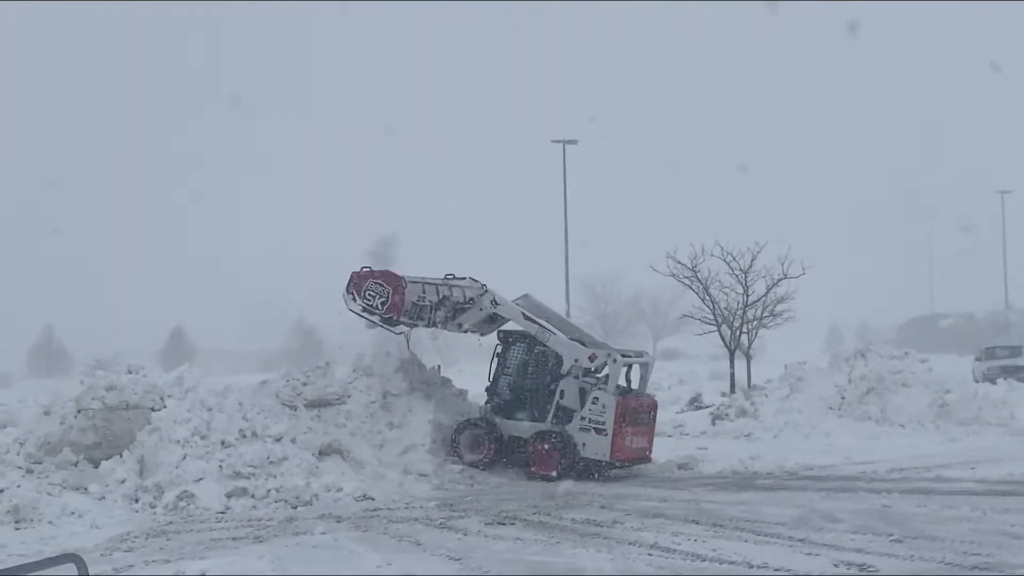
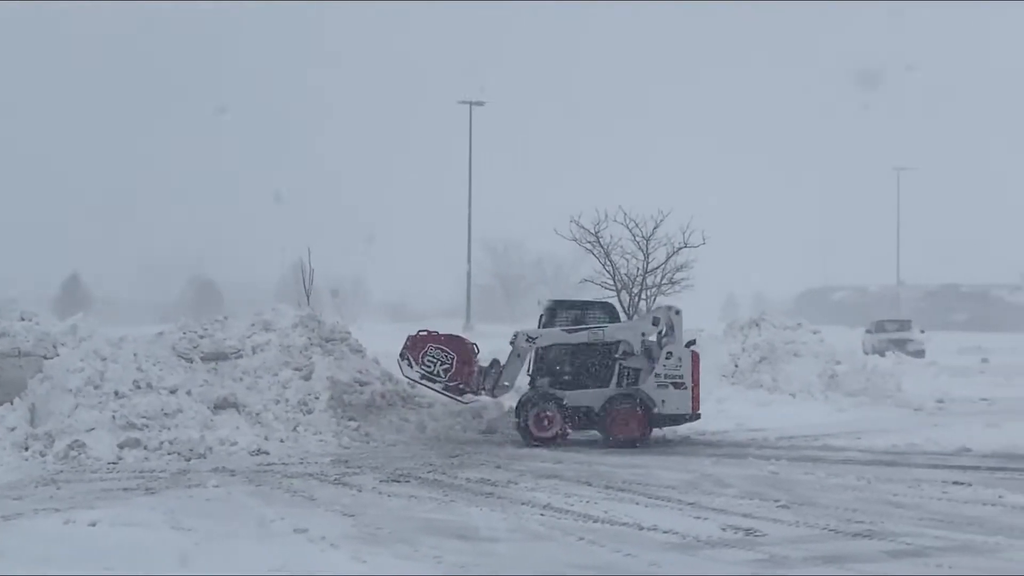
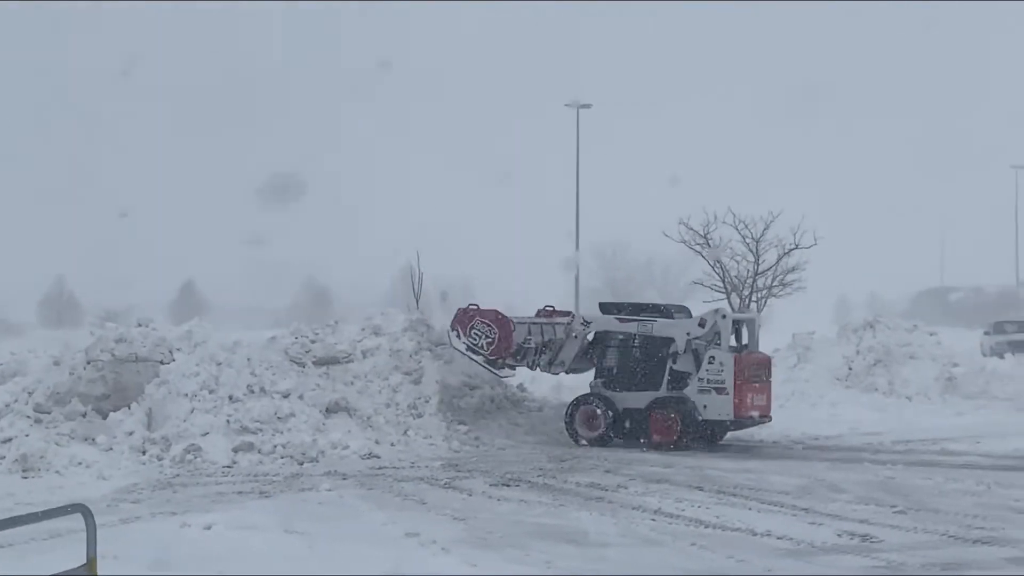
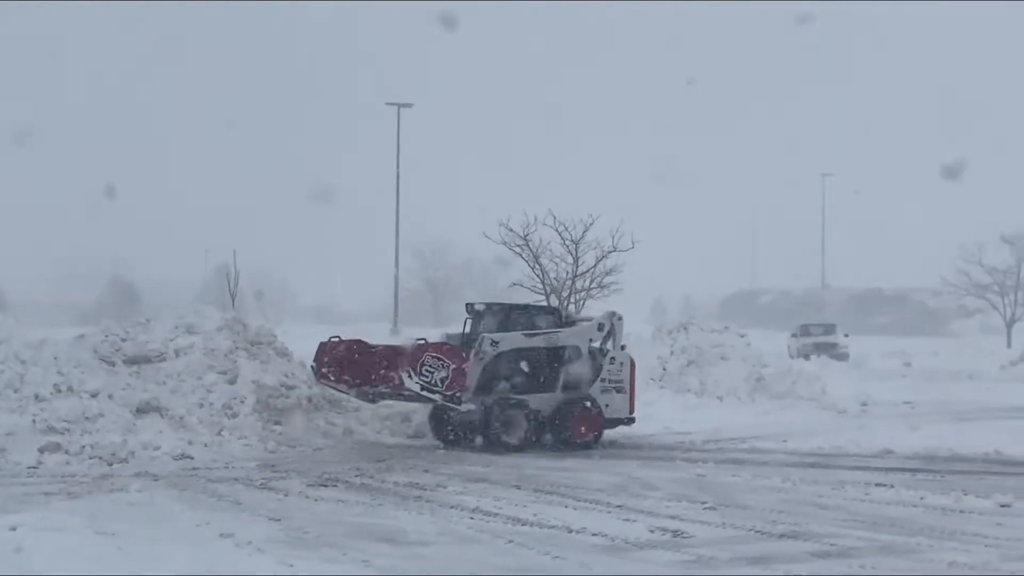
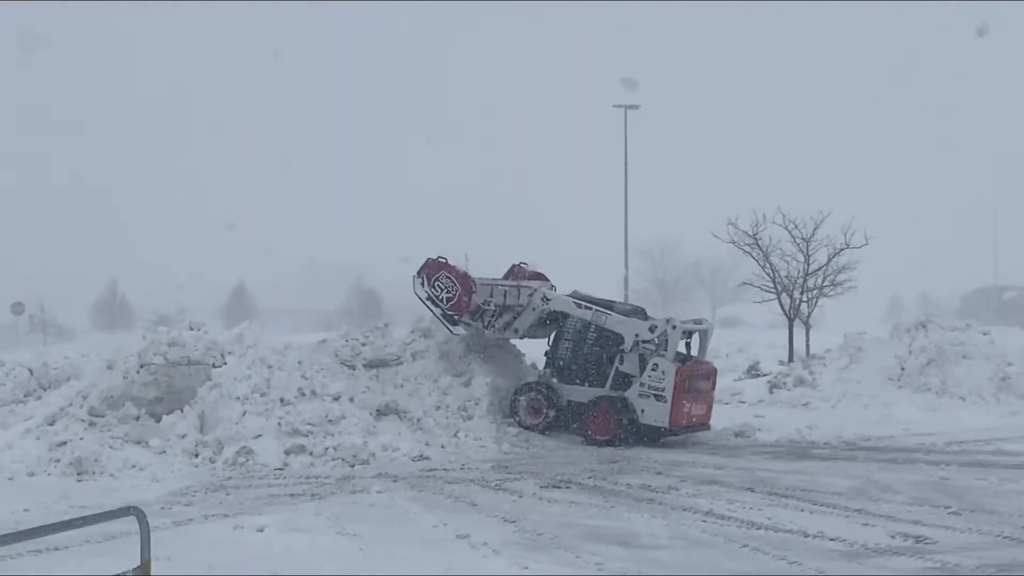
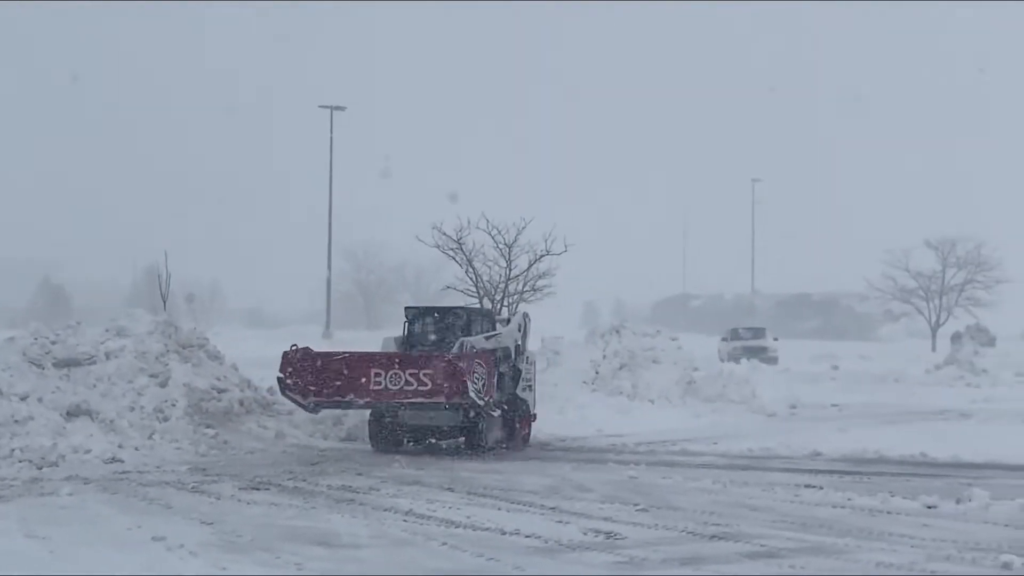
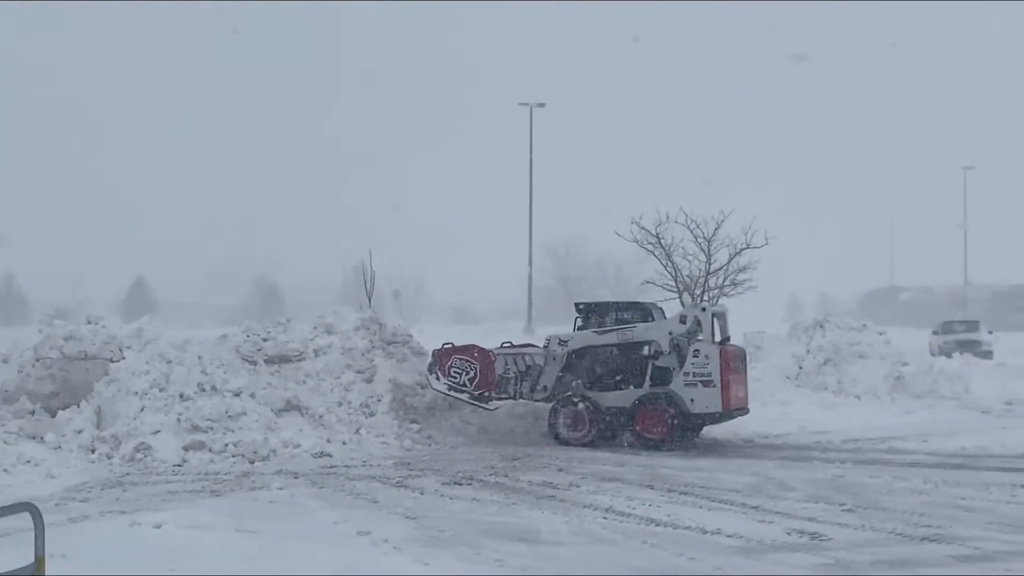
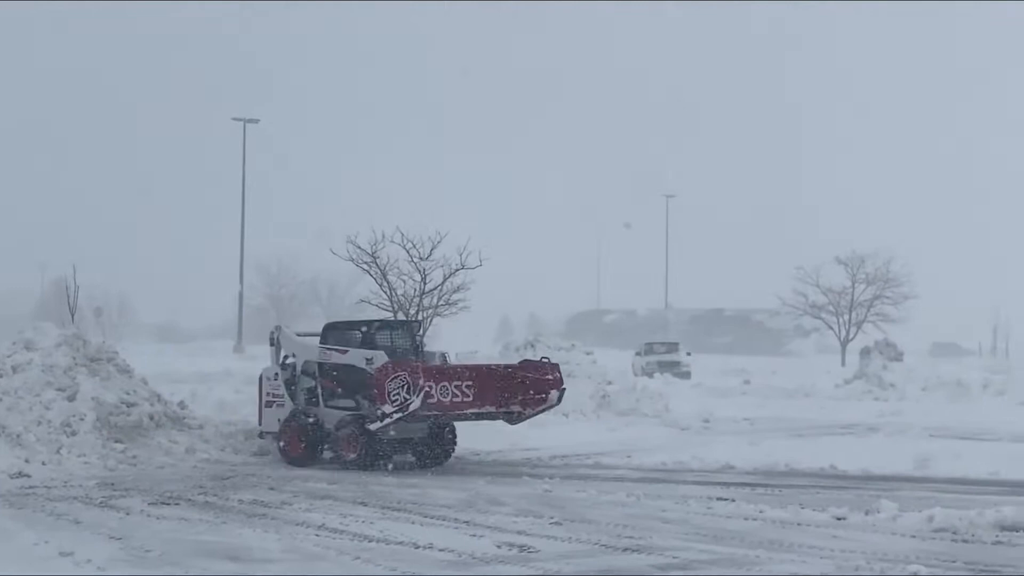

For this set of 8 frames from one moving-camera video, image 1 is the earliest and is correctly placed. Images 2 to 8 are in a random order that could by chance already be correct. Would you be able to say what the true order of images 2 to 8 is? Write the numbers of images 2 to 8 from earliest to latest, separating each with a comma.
5, 3, 7, 2, 4, 6, 8
